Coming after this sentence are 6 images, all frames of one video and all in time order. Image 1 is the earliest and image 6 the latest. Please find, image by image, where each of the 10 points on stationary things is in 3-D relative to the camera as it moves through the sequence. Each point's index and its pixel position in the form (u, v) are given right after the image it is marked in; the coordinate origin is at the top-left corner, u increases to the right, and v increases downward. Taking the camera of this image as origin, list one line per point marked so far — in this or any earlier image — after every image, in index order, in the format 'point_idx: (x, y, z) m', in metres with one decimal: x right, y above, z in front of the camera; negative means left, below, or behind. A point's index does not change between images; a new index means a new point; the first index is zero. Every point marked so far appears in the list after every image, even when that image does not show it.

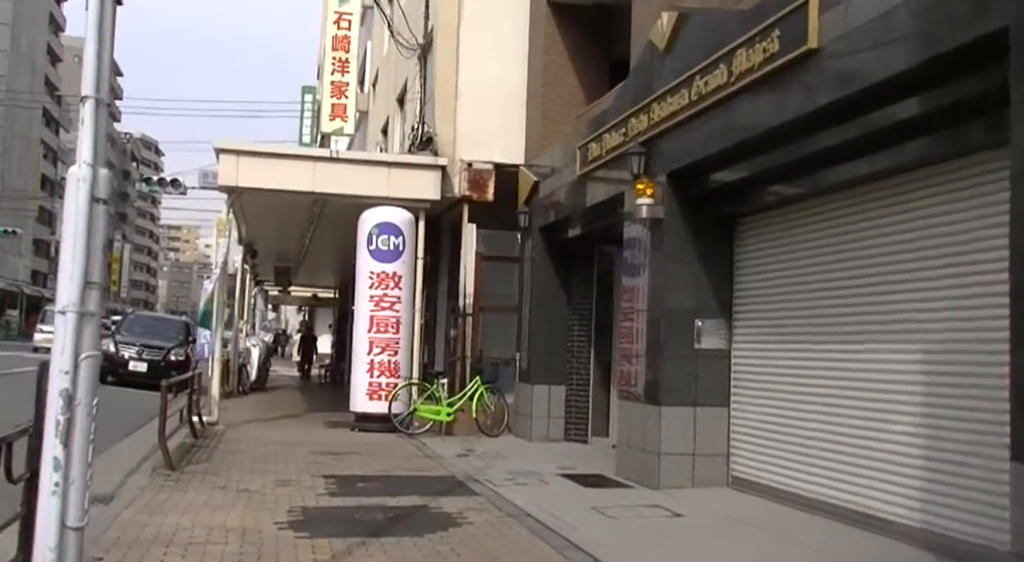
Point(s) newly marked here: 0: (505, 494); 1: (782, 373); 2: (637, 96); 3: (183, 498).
0: (-0.1, -2.0, +9.4) m
1: (+2.4, -0.8, +8.9) m
2: (+1.3, +1.9, +10.3) m
3: (-2.9, -1.9, +8.8) m
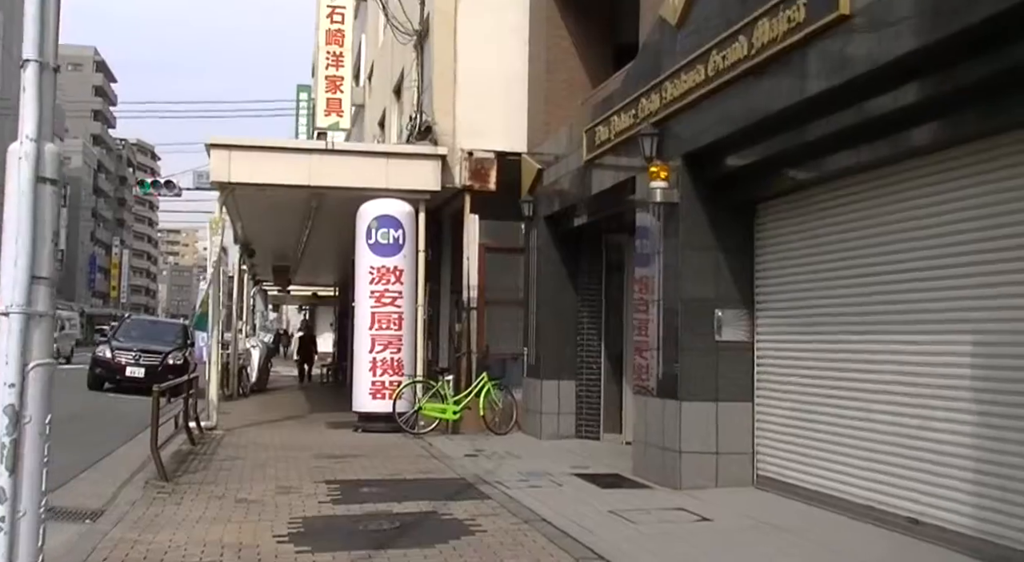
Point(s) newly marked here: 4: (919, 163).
0: (+0.1, -1.9, +8.9) m
1: (+2.5, -0.7, +8.4) m
2: (+1.3, +2.0, +9.8) m
3: (-2.8, -1.9, +8.3) m
4: (+2.8, +0.8, +7.1) m
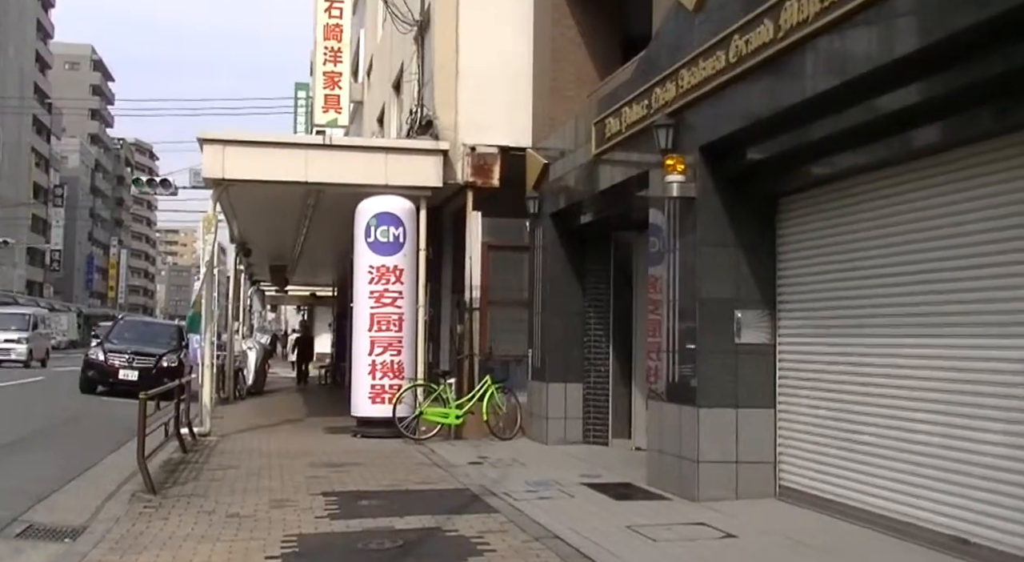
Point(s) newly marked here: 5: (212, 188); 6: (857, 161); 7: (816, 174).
0: (+0.1, -1.9, +8.3) m
1: (+2.5, -0.7, +7.8) m
2: (+1.4, +2.0, +9.3) m
3: (-2.7, -1.9, +7.8) m
4: (+2.9, +0.8, +6.6) m
5: (-4.2, +1.3, +14.2) m
6: (+2.4, +0.8, +7.3) m
7: (+2.3, +0.8, +7.7) m
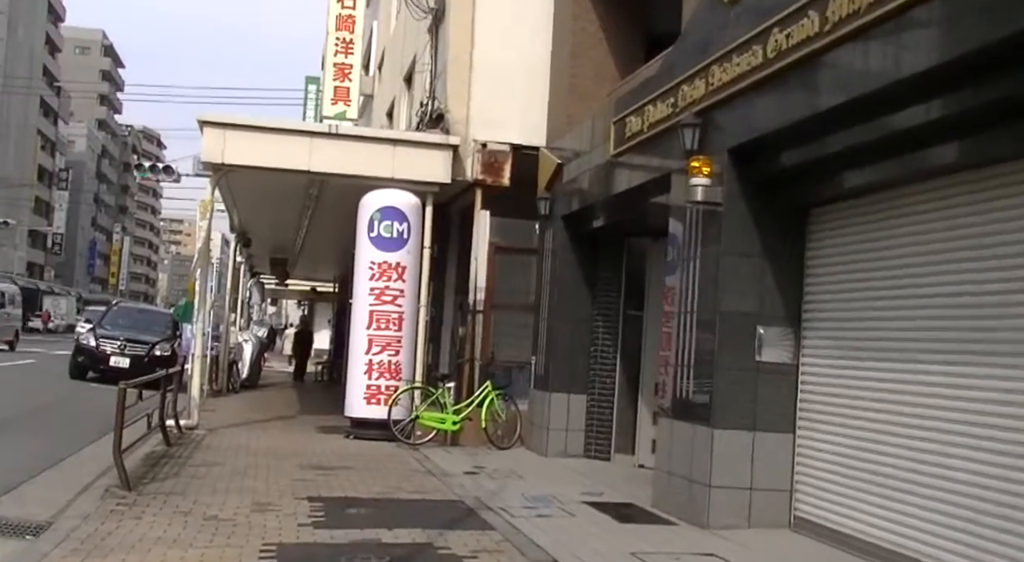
0: (+0.1, -1.9, +7.8) m
1: (+2.6, -0.8, +7.3) m
2: (+1.5, +1.9, +8.7) m
3: (-2.7, -1.8, +7.2) m
4: (+3.0, +0.7, +6.0) m
5: (-4.1, +1.5, +13.7) m
6: (+2.5, +0.7, +6.7) m
7: (+2.4, +0.7, +7.2) m
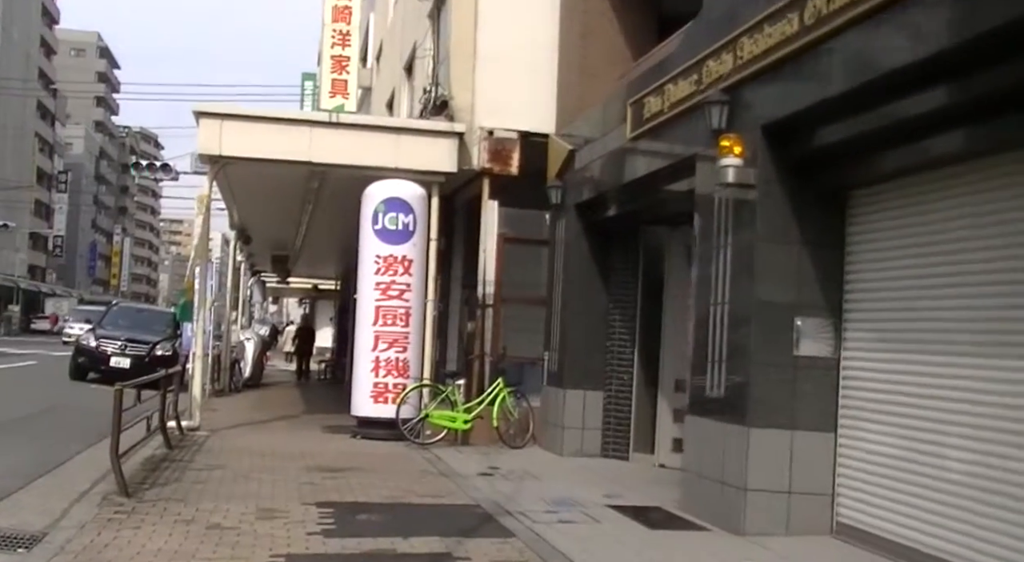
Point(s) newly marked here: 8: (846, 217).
0: (+0.3, -1.8, +7.3) m
1: (+2.7, -0.7, +6.8) m
2: (+1.7, +2.0, +8.2) m
3: (-2.6, -1.7, +6.7) m
4: (+3.1, +0.8, +5.6) m
5: (-4.0, +1.5, +13.2) m
6: (+2.6, +0.8, +6.2) m
7: (+2.5, +0.8, +6.7) m
8: (+2.5, +0.5, +7.6) m
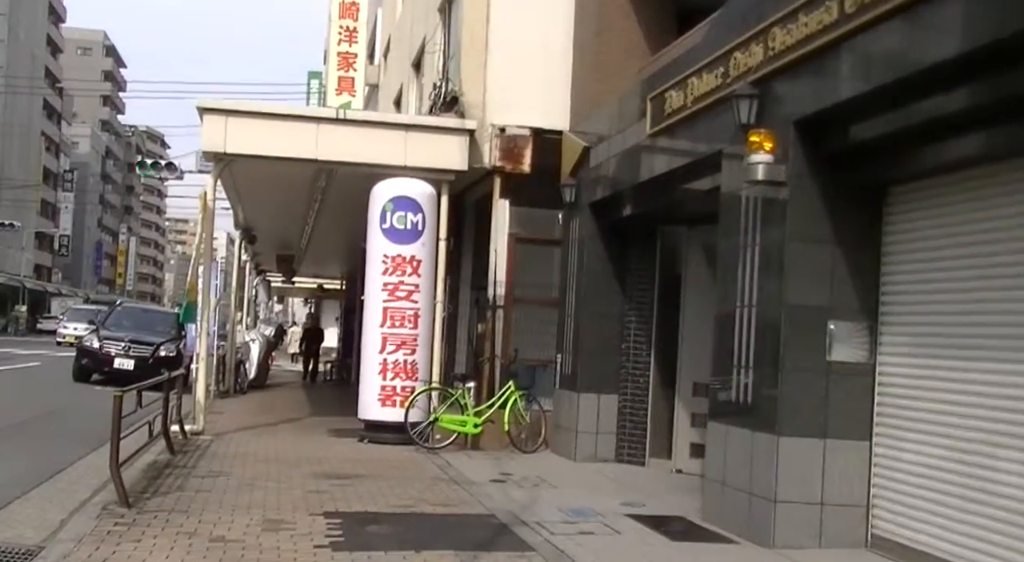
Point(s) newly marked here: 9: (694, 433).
0: (+0.4, -1.8, +7.0) m
1: (+2.8, -0.7, +6.5) m
2: (+1.8, +2.0, +7.9) m
3: (-2.5, -1.7, +6.4) m
4: (+3.2, +0.8, +5.2) m
5: (-3.8, +1.5, +12.9) m
6: (+2.8, +0.8, +5.9) m
7: (+2.6, +0.8, +6.4) m
8: (+2.6, +0.5, +7.2) m
9: (+2.0, -1.7, +11.1) m
